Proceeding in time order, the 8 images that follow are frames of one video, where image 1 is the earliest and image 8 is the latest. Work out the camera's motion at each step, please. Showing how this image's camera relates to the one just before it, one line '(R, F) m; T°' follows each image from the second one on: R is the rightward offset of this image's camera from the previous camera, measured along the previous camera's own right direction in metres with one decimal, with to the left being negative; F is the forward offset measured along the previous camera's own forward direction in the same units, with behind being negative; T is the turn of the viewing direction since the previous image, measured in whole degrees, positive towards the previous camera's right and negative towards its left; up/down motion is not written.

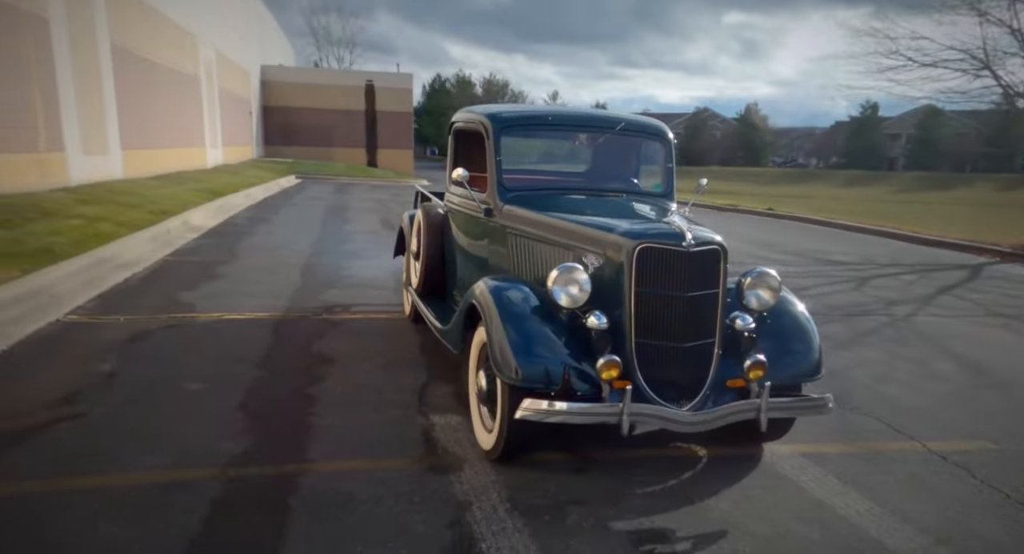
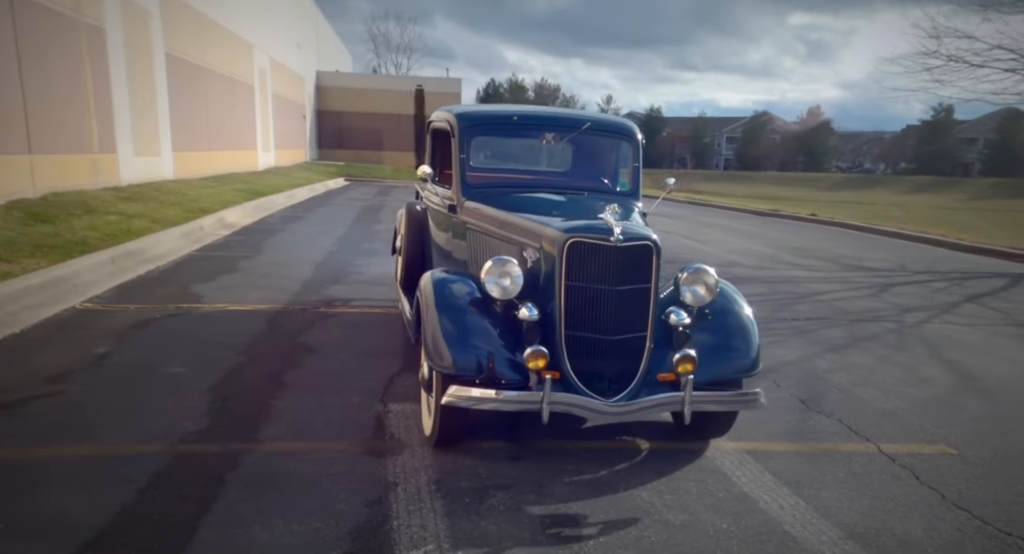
(+0.7, -0.1) m; -5°
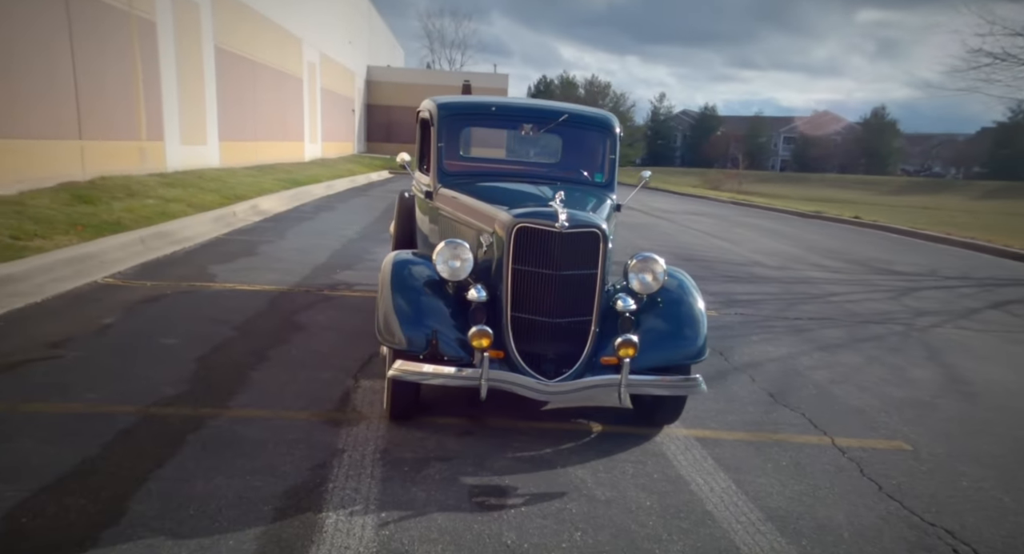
(+0.6, -0.1) m; -4°
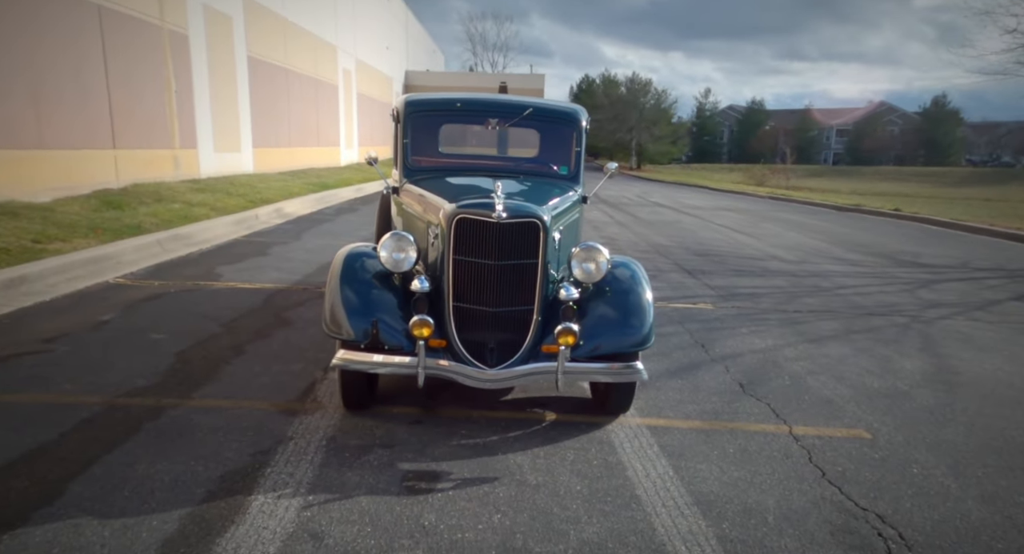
(+0.6, 0.0) m; -4°
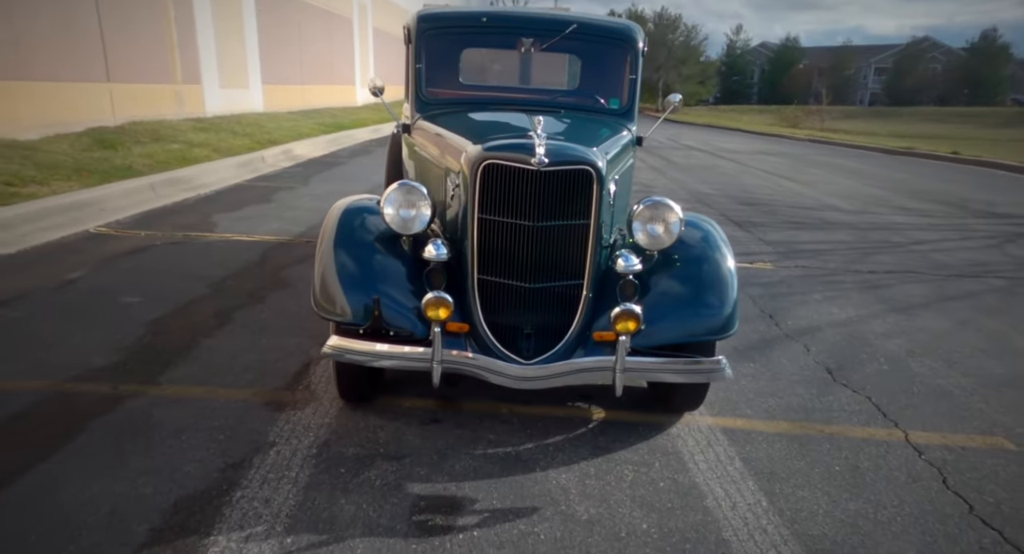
(-0.1, +1.0) m; -2°
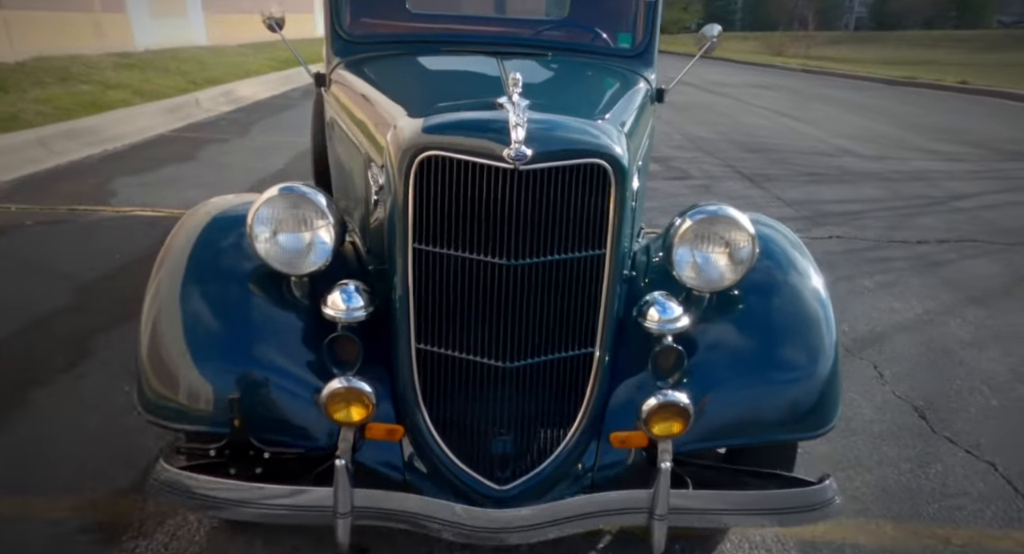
(+0.1, +1.3) m; +2°
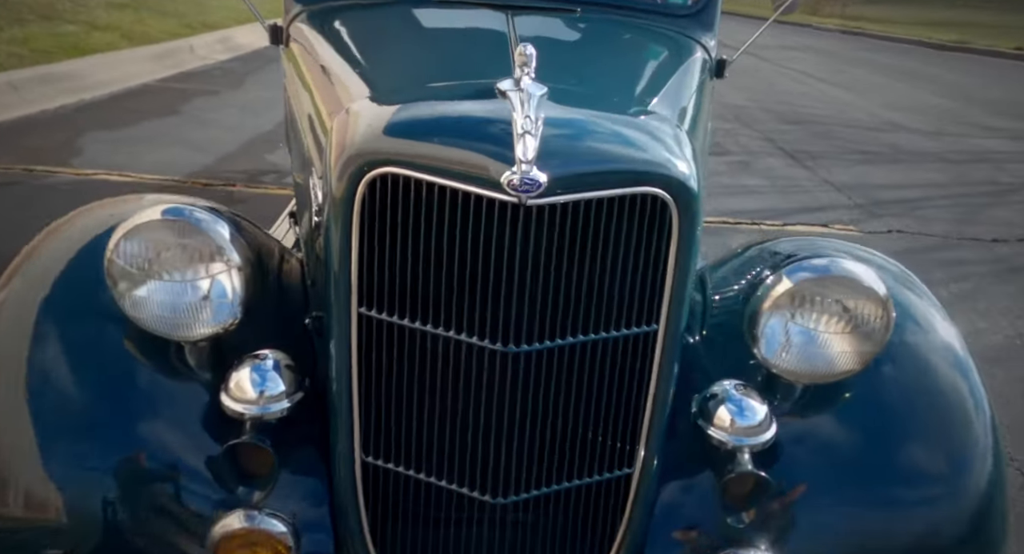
(0.0, +0.7) m; -1°
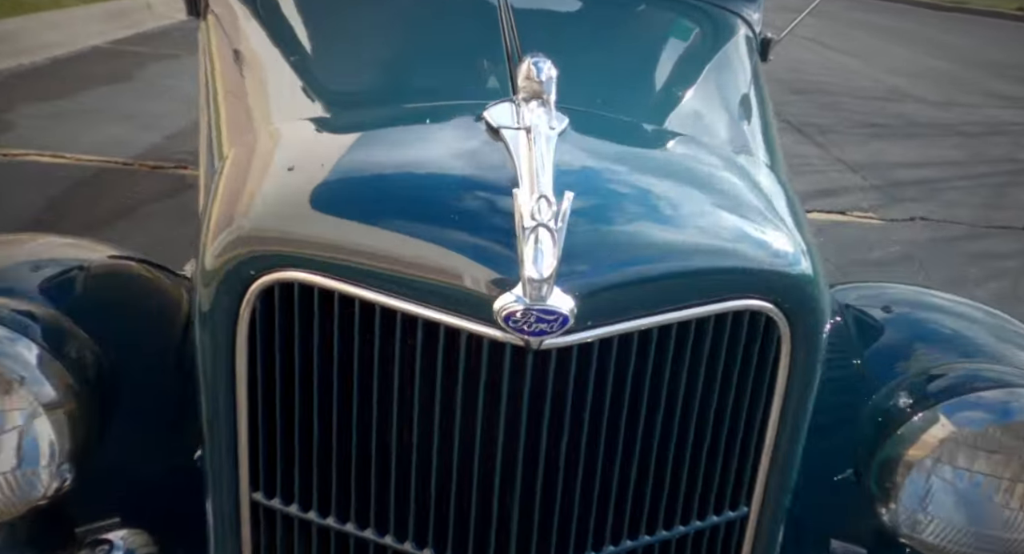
(0.0, +0.5) m; +1°
